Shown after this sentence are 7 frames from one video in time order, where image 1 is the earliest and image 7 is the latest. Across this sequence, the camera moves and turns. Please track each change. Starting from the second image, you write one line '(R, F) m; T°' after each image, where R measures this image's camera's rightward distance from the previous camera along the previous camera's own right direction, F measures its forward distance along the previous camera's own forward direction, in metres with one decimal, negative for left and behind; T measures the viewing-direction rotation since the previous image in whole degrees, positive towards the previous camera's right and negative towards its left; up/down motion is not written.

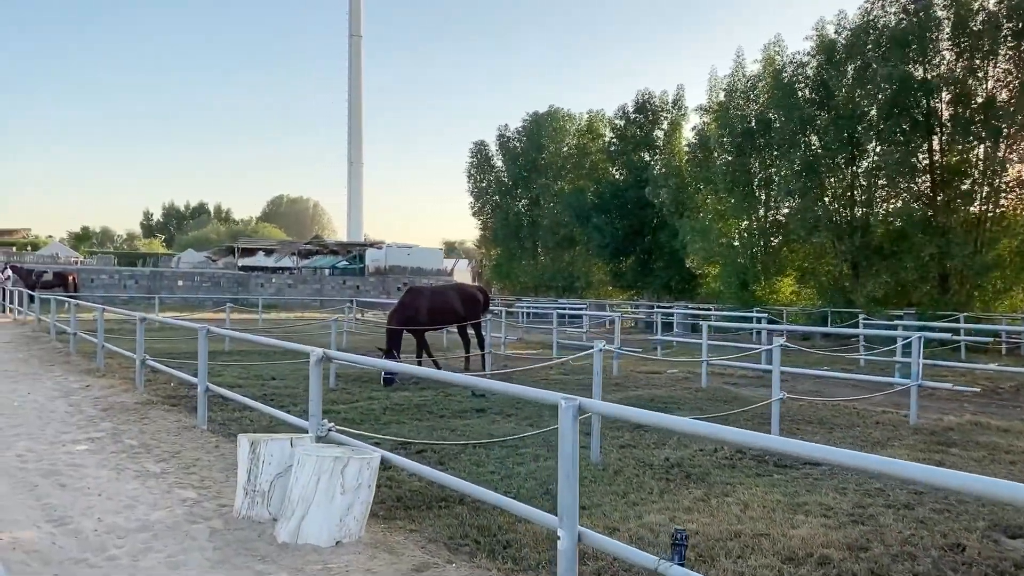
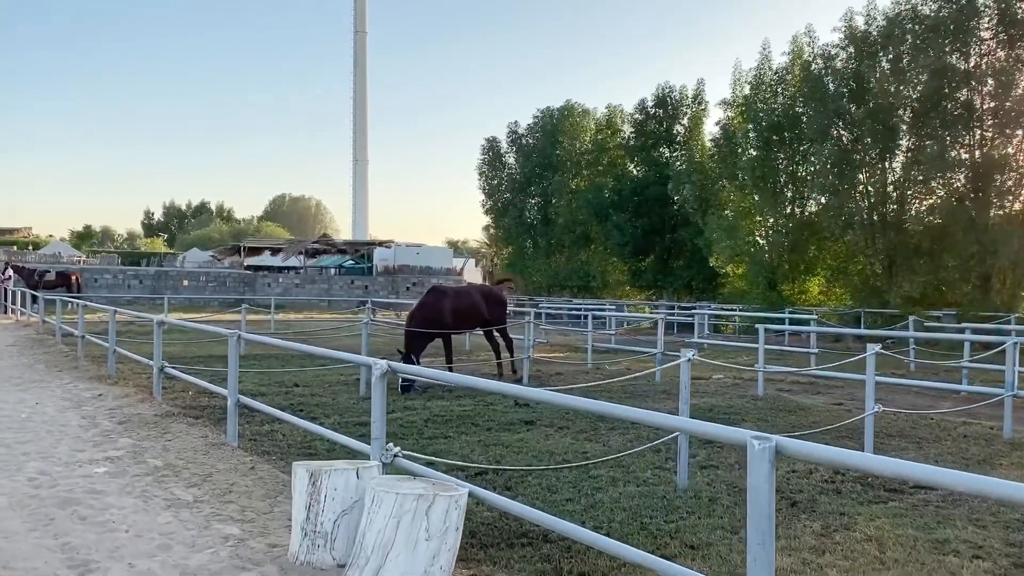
(-0.4, +0.6) m; 0°
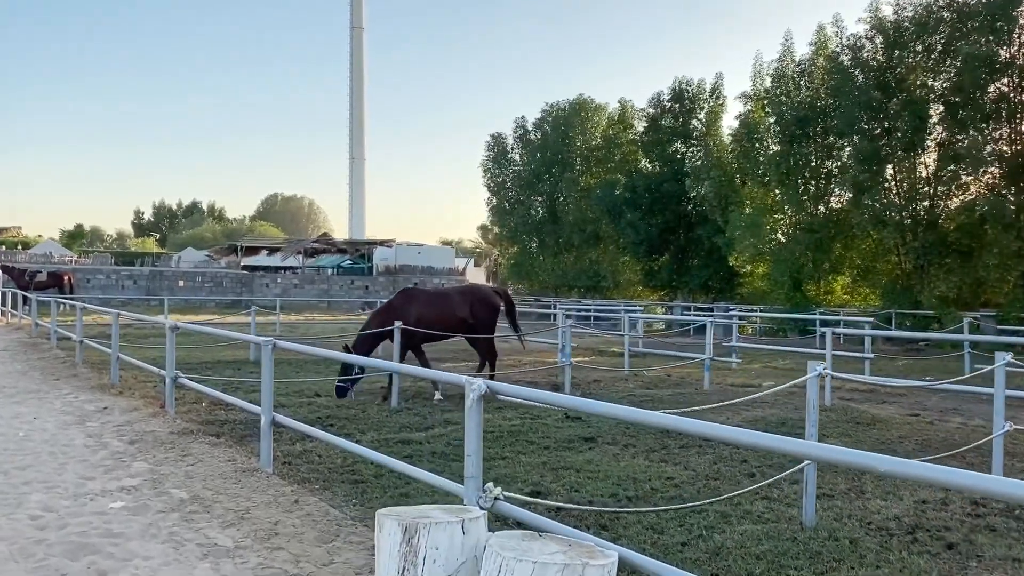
(-0.5, +0.8) m; +1°
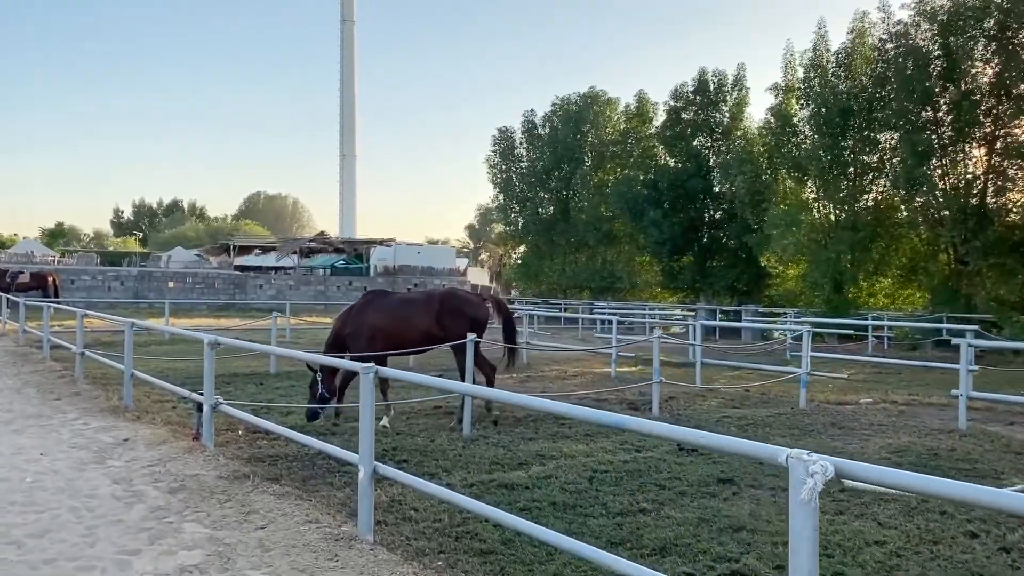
(-0.8, +1.2) m; +1°
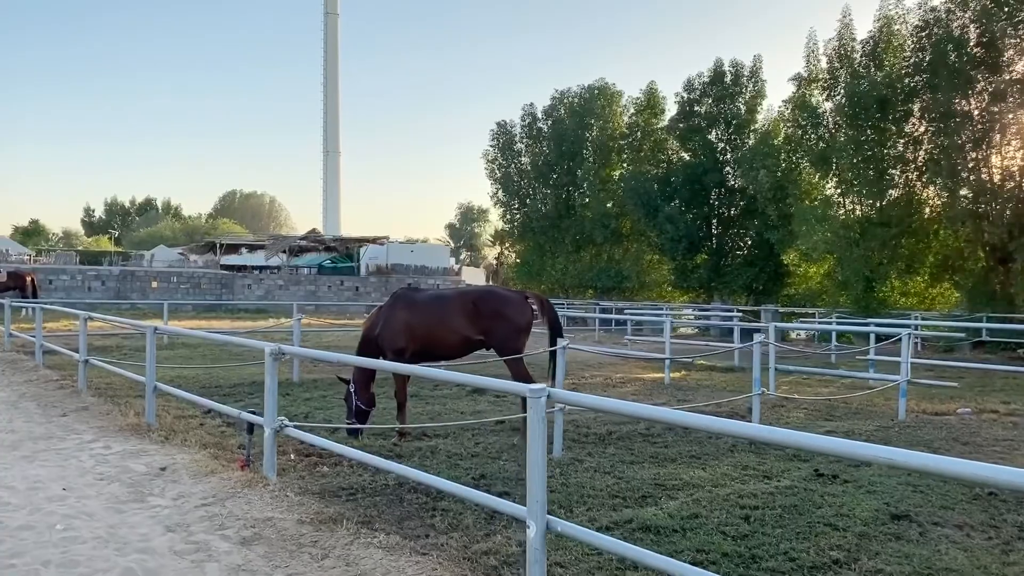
(-0.8, +0.9) m; +2°
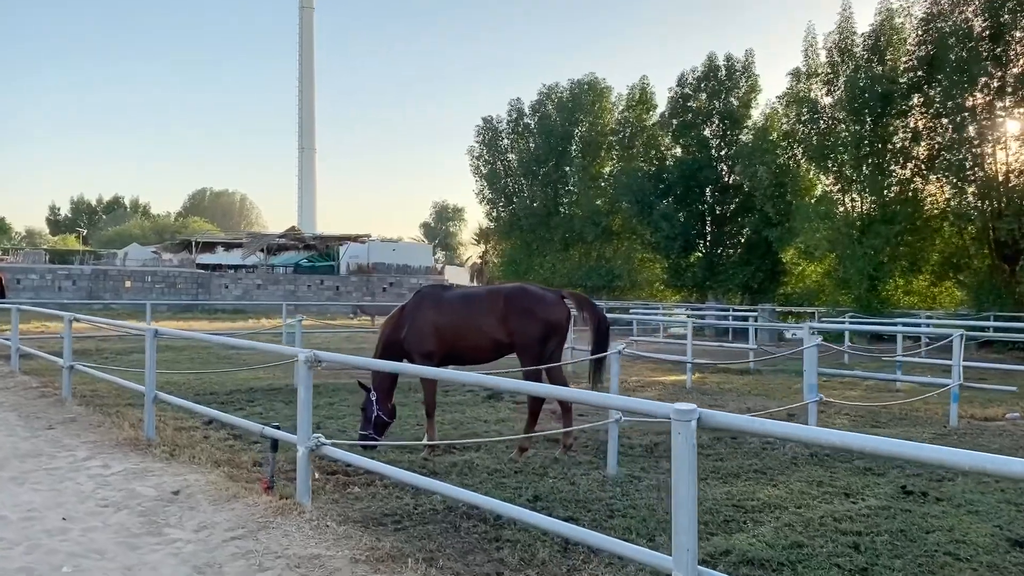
(-0.4, +0.6) m; +2°
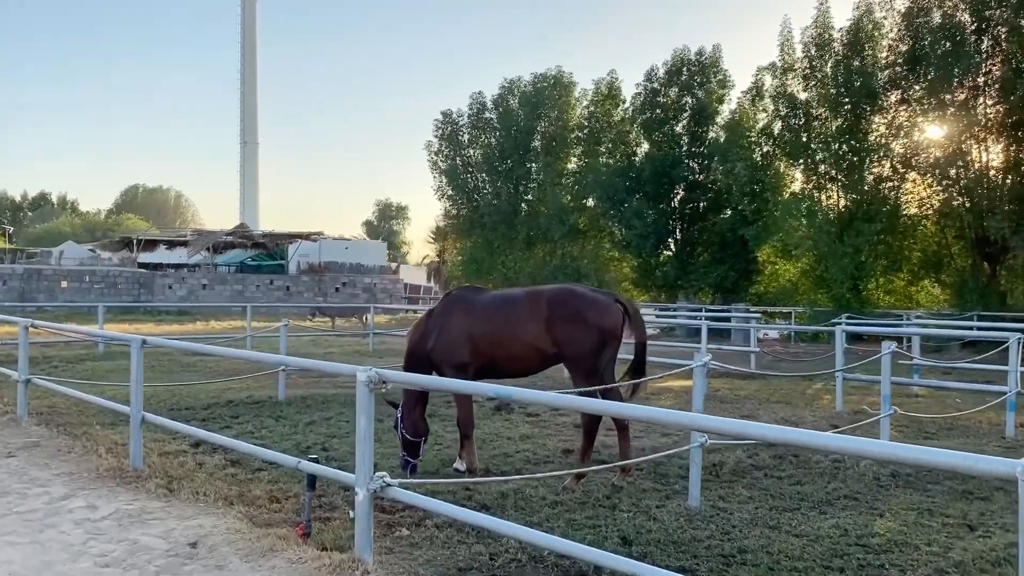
(-0.6, +0.8) m; +4°
